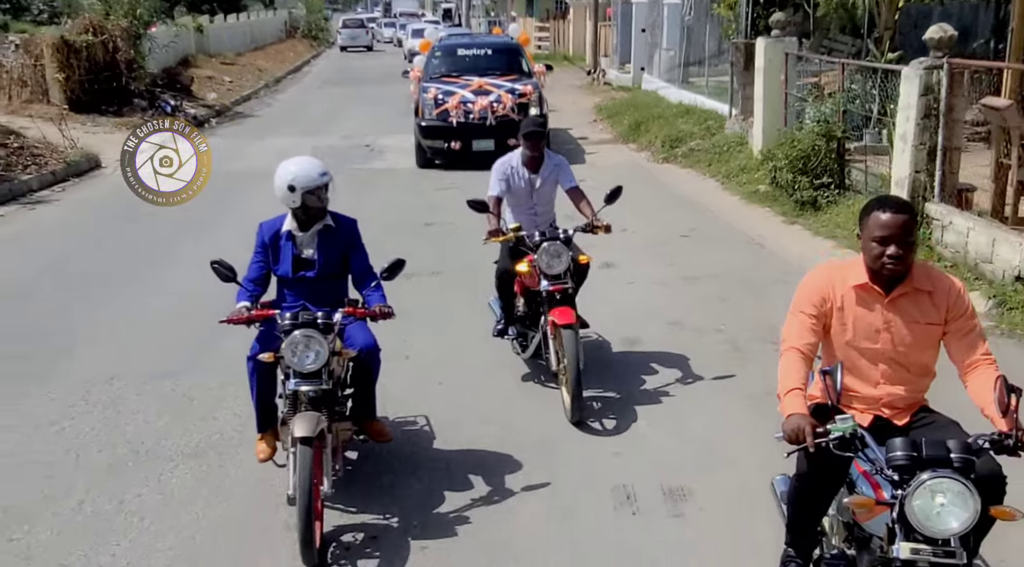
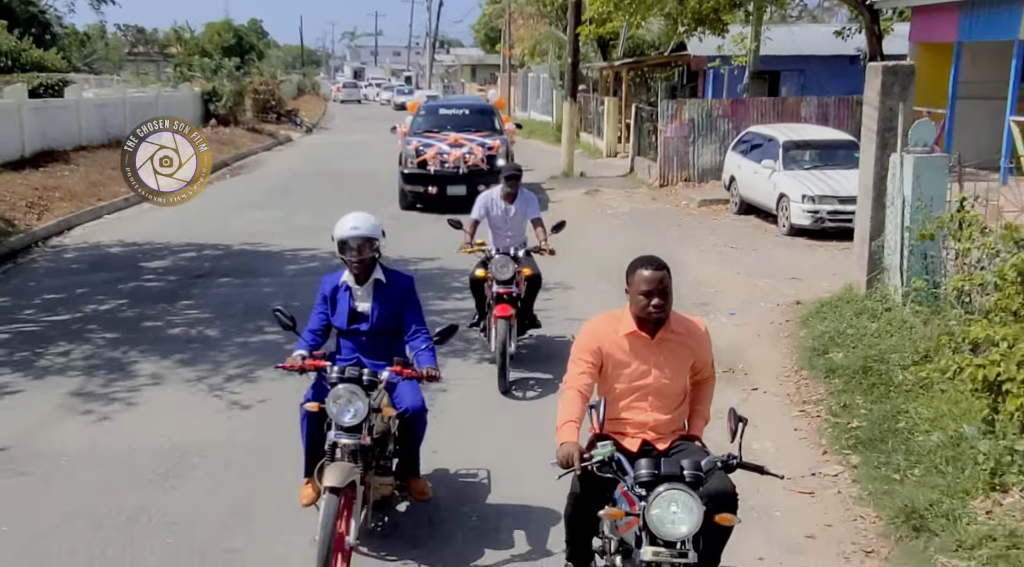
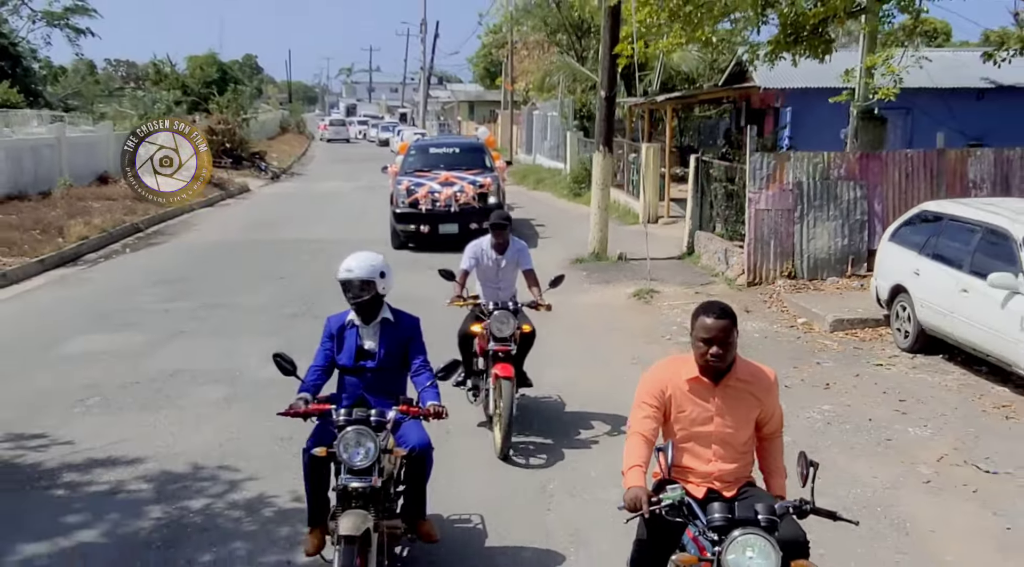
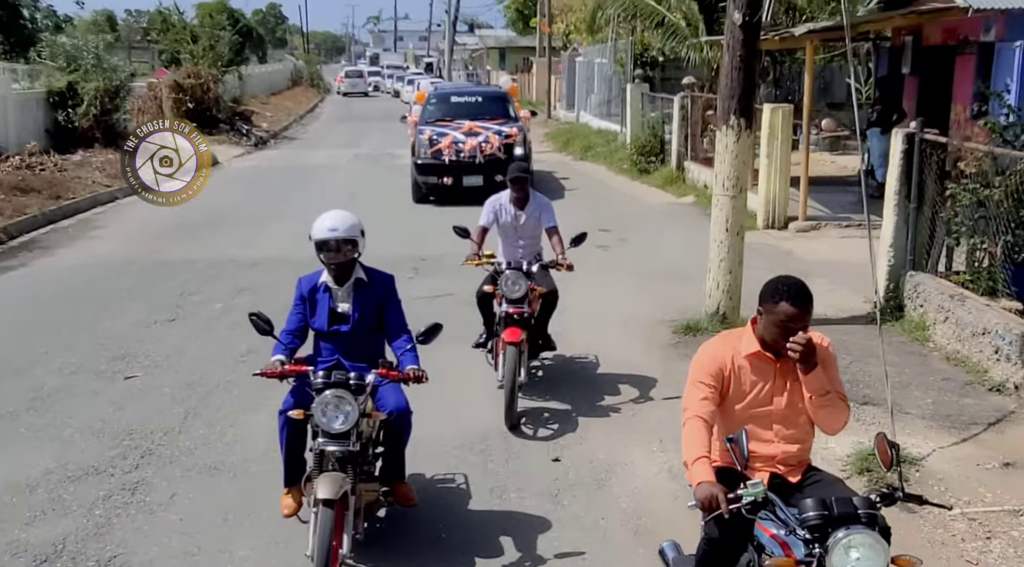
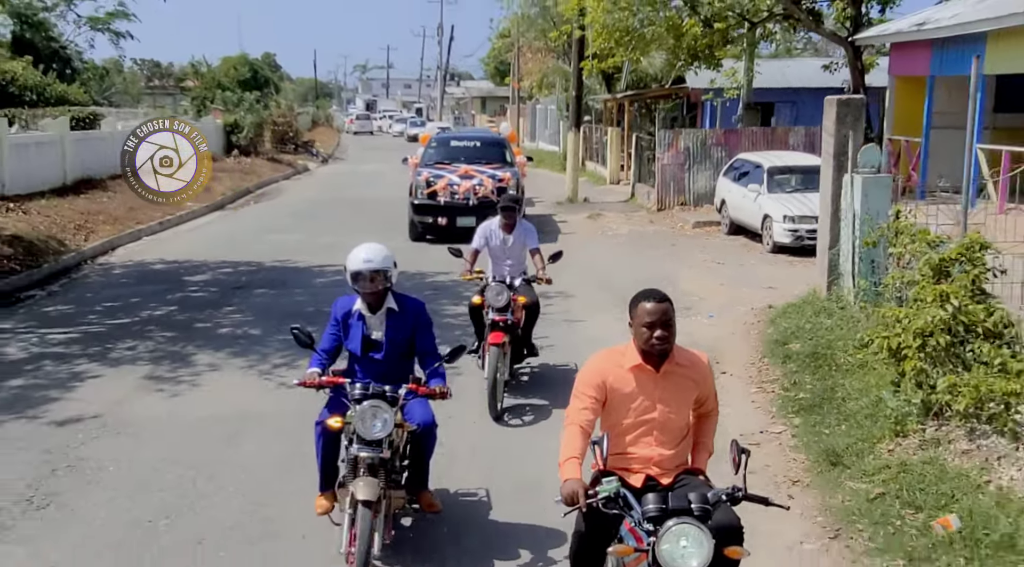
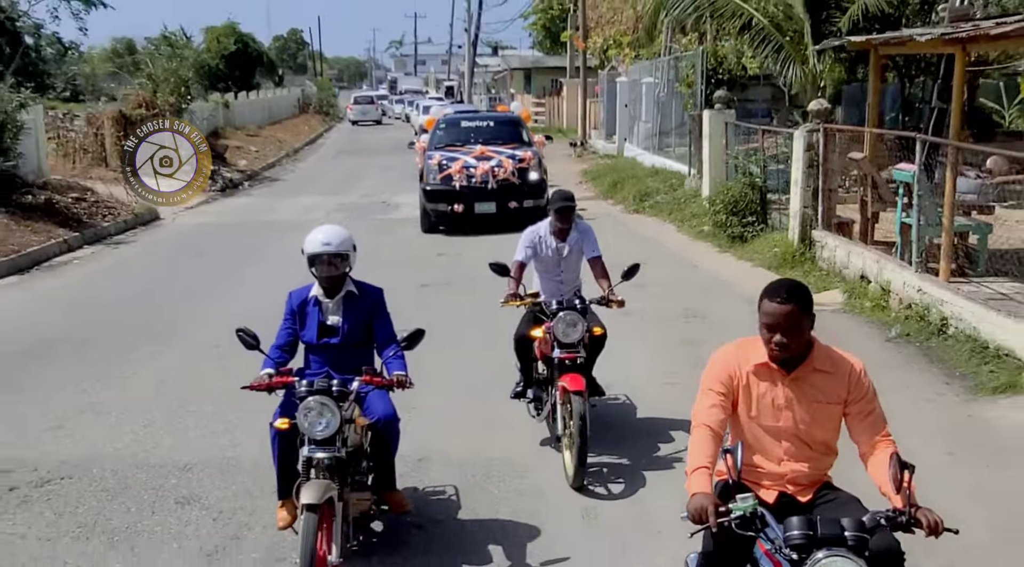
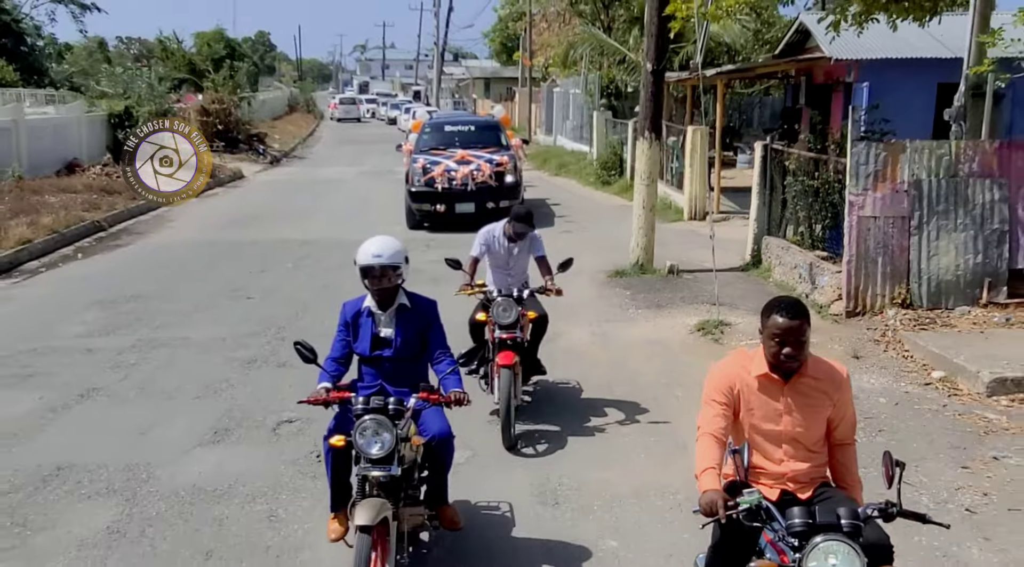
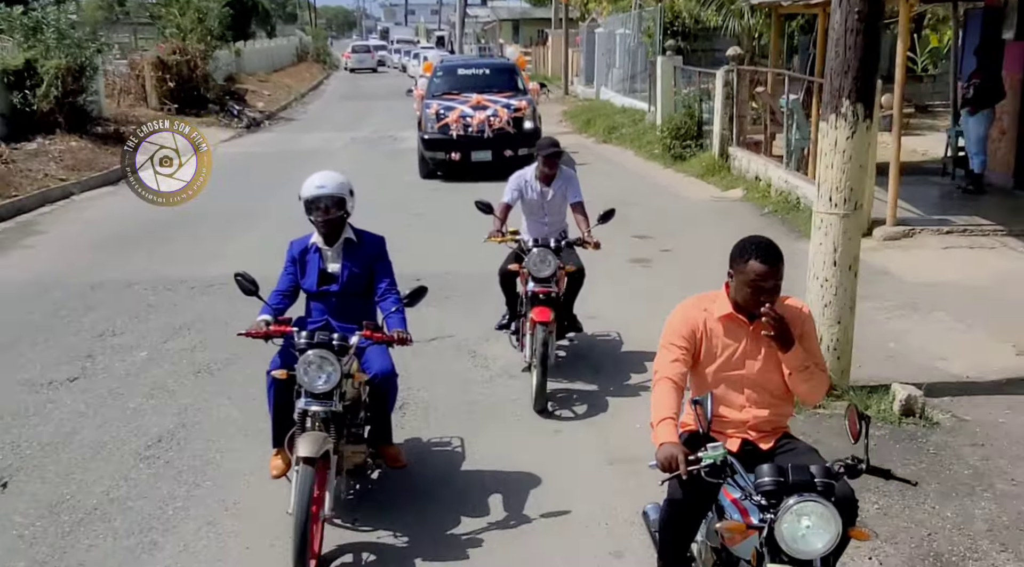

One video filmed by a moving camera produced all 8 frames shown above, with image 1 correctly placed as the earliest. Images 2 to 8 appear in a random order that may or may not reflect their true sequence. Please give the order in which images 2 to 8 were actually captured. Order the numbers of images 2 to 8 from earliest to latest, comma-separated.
6, 8, 4, 7, 3, 2, 5
